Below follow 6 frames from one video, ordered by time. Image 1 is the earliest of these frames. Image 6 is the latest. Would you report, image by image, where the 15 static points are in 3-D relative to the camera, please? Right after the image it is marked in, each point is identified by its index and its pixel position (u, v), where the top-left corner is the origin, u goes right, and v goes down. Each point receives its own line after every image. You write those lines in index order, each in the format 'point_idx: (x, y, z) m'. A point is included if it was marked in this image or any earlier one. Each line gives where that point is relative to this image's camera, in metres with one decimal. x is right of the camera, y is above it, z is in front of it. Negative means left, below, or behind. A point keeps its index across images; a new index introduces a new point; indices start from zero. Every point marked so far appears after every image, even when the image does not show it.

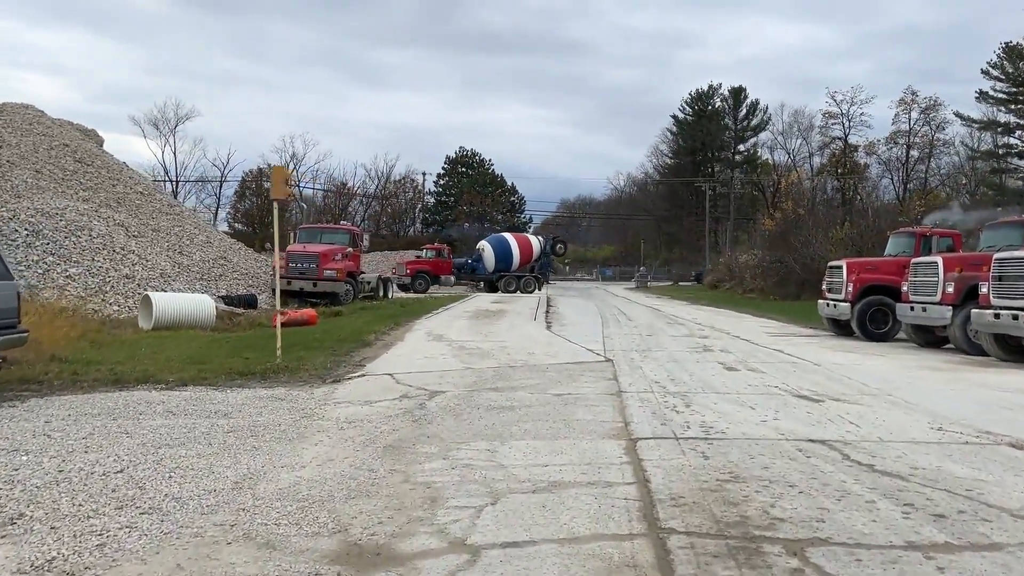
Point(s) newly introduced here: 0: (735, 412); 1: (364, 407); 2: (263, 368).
0: (+2.1, -1.2, +8.1) m
1: (-1.5, -1.2, +8.8) m
2: (-3.2, -1.1, +11.1) m
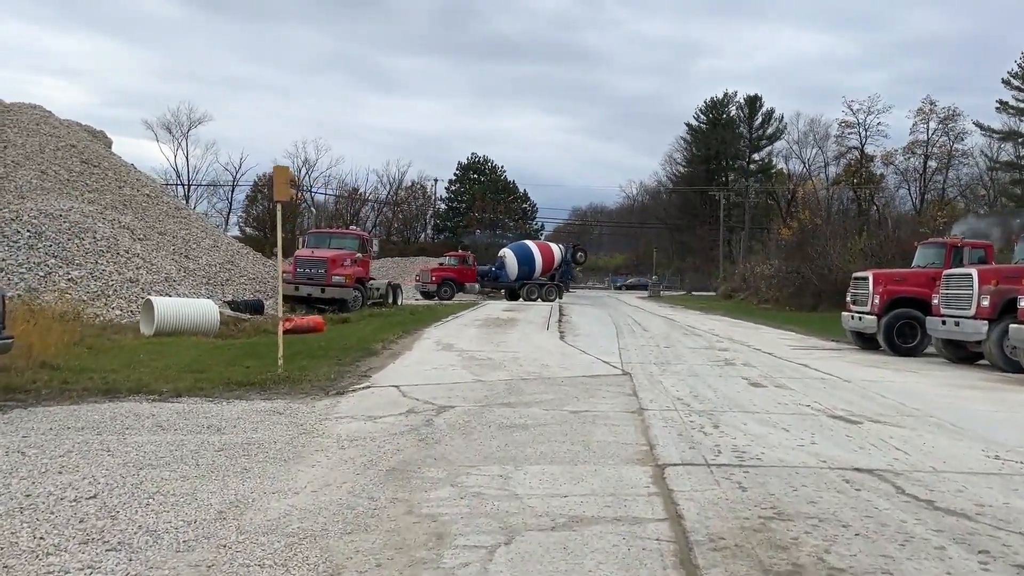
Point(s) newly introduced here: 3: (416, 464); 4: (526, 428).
0: (+2.3, -1.3, +7.5) m
1: (-1.4, -1.3, +8.2) m
2: (-3.1, -1.1, +10.5) m
3: (-0.7, -1.3, +6.3) m
4: (+0.1, -1.3, +7.8) m
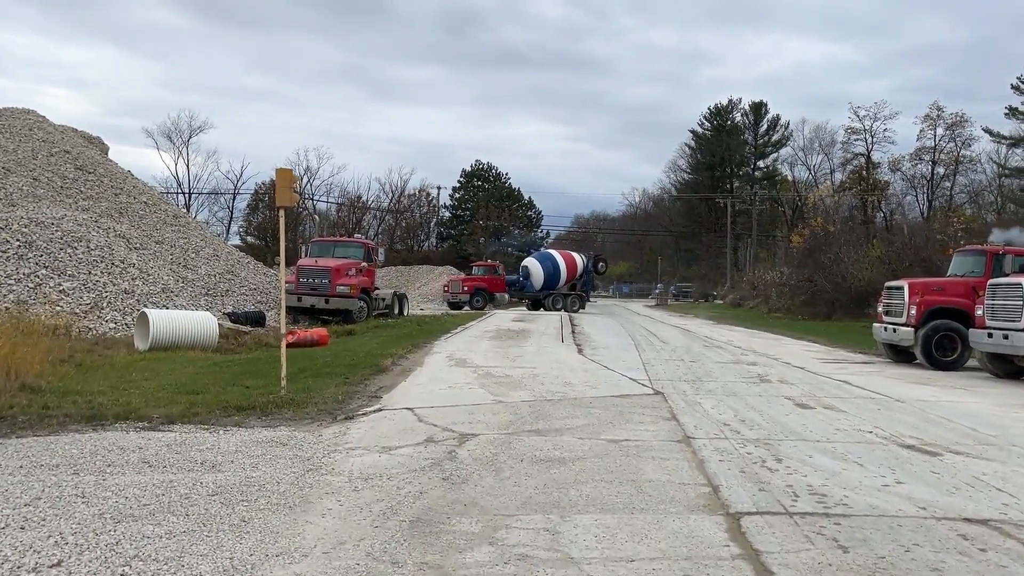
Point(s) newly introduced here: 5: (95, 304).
0: (+2.5, -1.4, +6.5) m
1: (-1.1, -1.4, +7.3) m
2: (-2.8, -1.3, +9.6) m
3: (-0.4, -1.4, +5.4) m
4: (+0.4, -1.4, +6.9) m
5: (-8.8, -0.3, +17.9) m
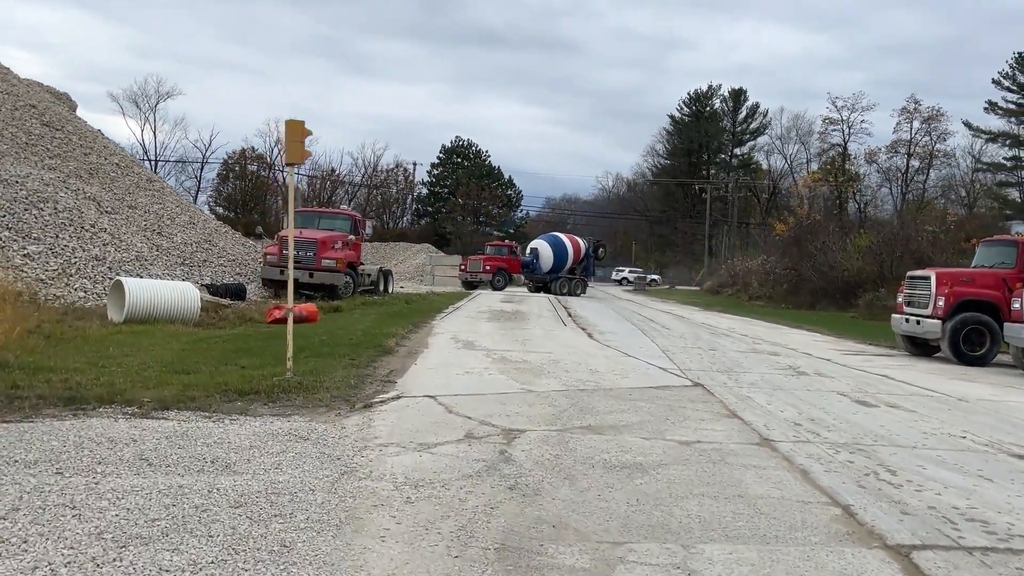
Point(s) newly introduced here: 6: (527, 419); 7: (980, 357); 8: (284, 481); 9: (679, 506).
0: (+3.0, -1.3, +5.6) m
1: (-0.6, -1.2, +6.2) m
2: (-2.4, -1.0, +8.4) m
3: (+0.1, -1.3, +4.3) m
4: (+0.9, -1.2, +5.8) m
5: (-8.7, +0.3, +16.5) m
6: (+0.1, -1.2, +7.8) m
7: (+8.4, -1.2, +15.3) m
8: (-1.4, -1.2, +5.2) m
9: (+1.0, -1.3, +5.0) m
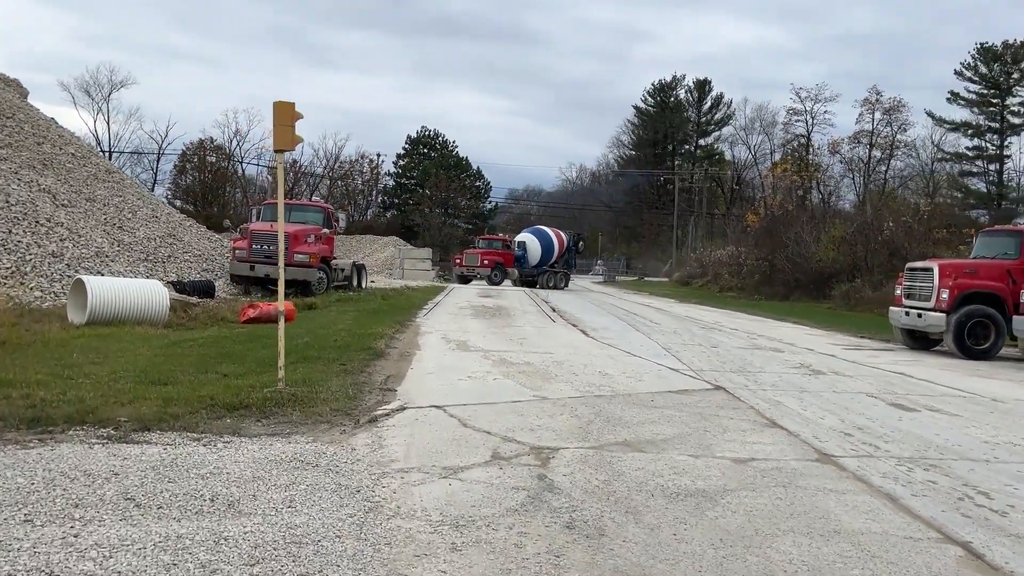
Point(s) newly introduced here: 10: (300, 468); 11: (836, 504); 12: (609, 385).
0: (+3.3, -1.3, +4.9) m
1: (-0.4, -1.2, +5.4) m
2: (-2.2, -1.0, +7.5) m
3: (+0.5, -1.3, +3.6) m
4: (+1.2, -1.3, +5.1) m
5: (-8.9, +0.4, +15.3) m
6: (+0.3, -1.2, +7.0) m
7: (+8.3, -1.1, +14.9) m
8: (-1.1, -1.2, +4.4) m
9: (+1.3, -1.3, +4.2) m
10: (-1.3, -1.2, +5.5) m
11: (+1.9, -1.3, +5.0) m
12: (+1.1, -1.1, +9.6) m
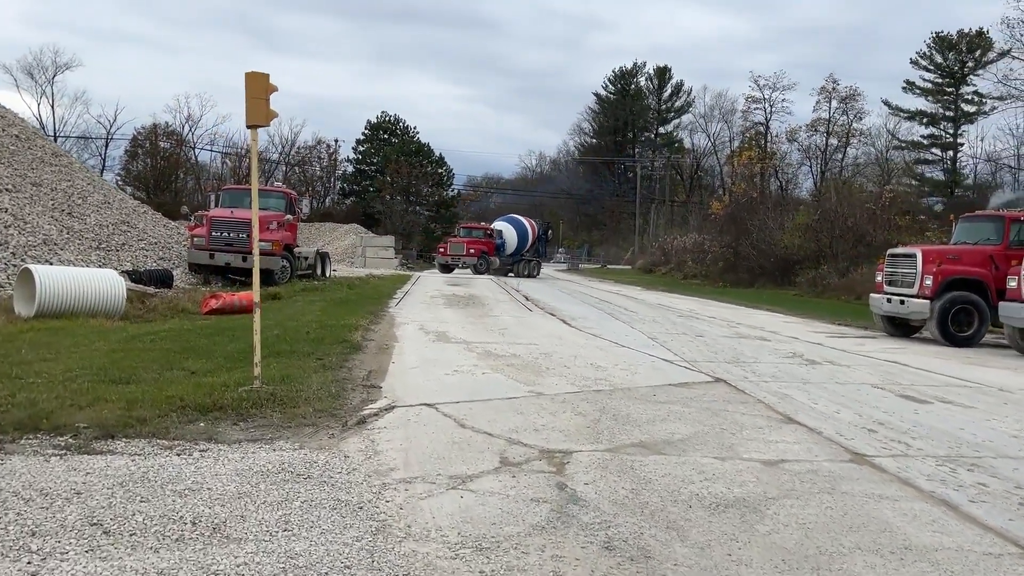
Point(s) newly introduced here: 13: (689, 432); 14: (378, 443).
0: (+3.4, -1.2, +4.6) m
1: (-0.3, -1.2, +4.8) m
2: (-2.2, -0.9, +6.8) m
3: (+0.7, -1.3, +3.0) m
4: (+1.3, -1.2, +4.6) m
5: (-9.3, +0.5, +14.2) m
6: (+0.4, -1.1, +6.4) m
7: (+7.9, -0.9, +14.7) m
8: (-0.9, -1.2, +3.8) m
9: (+1.4, -1.2, +3.7) m
10: (-1.2, -1.1, +4.9) m
11: (+2.0, -1.2, +4.5) m
12: (+1.0, -1.0, +9.1) m
13: (+1.4, -1.1, +6.5) m
14: (-0.9, -1.1, +6.0) m
